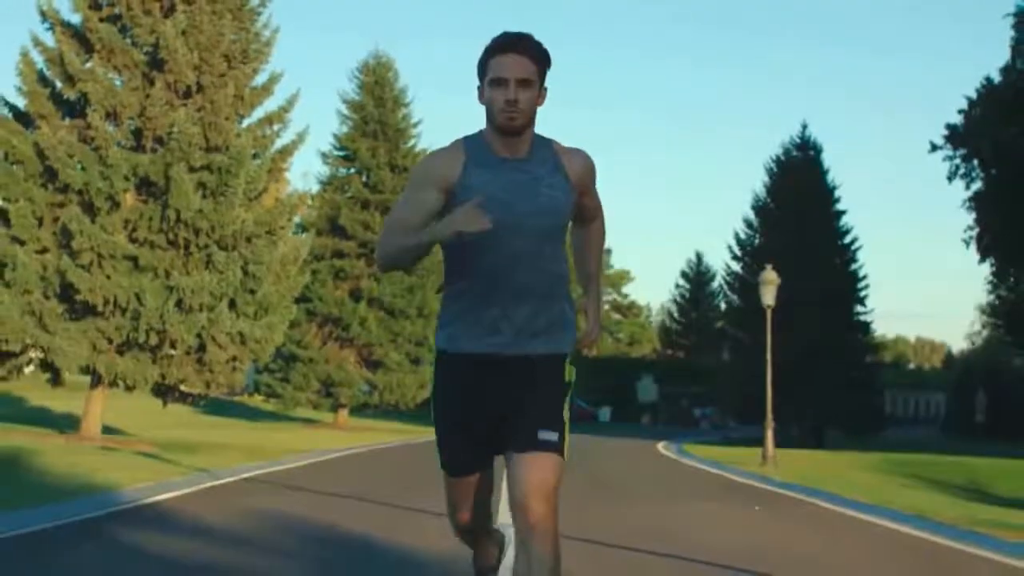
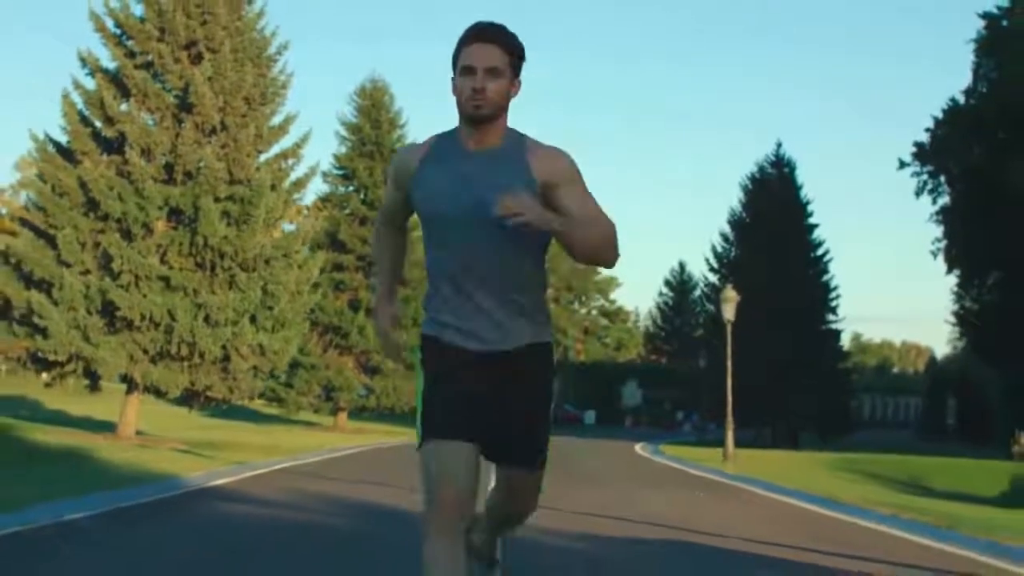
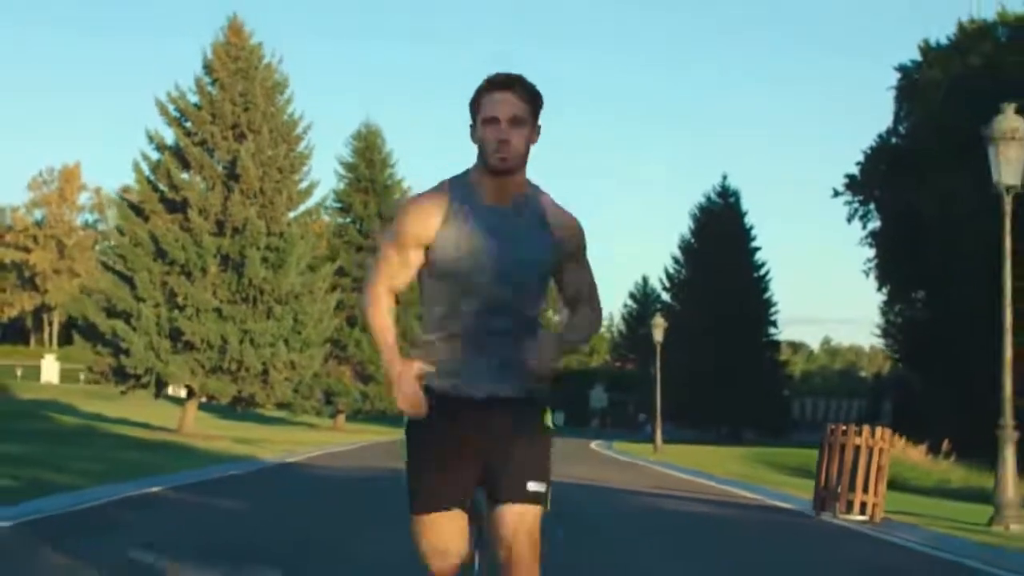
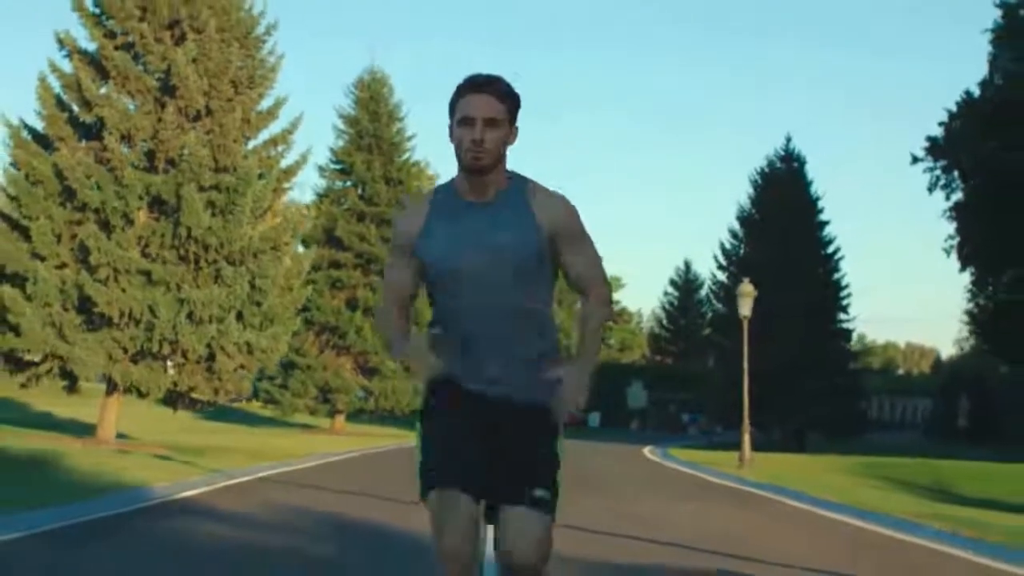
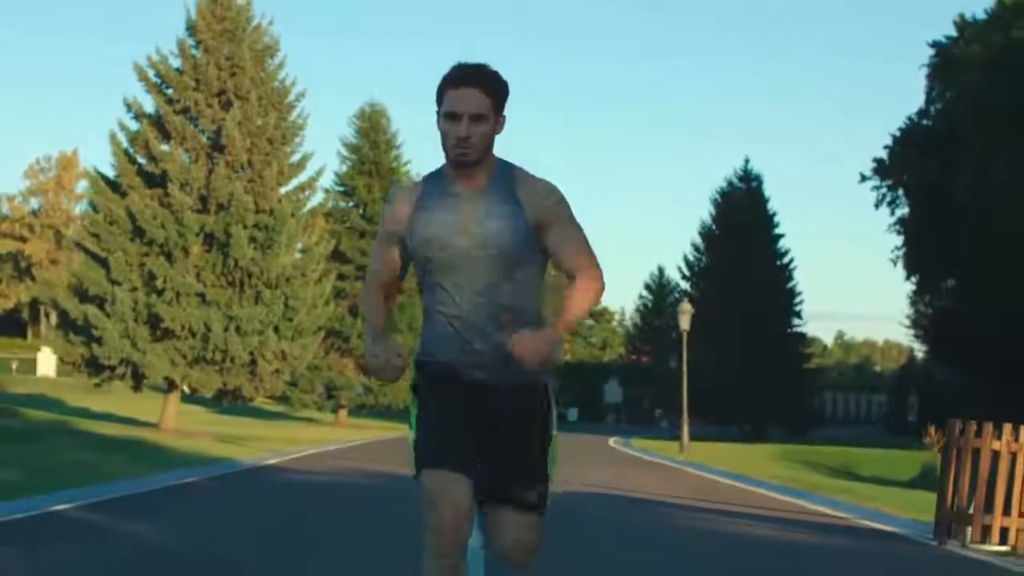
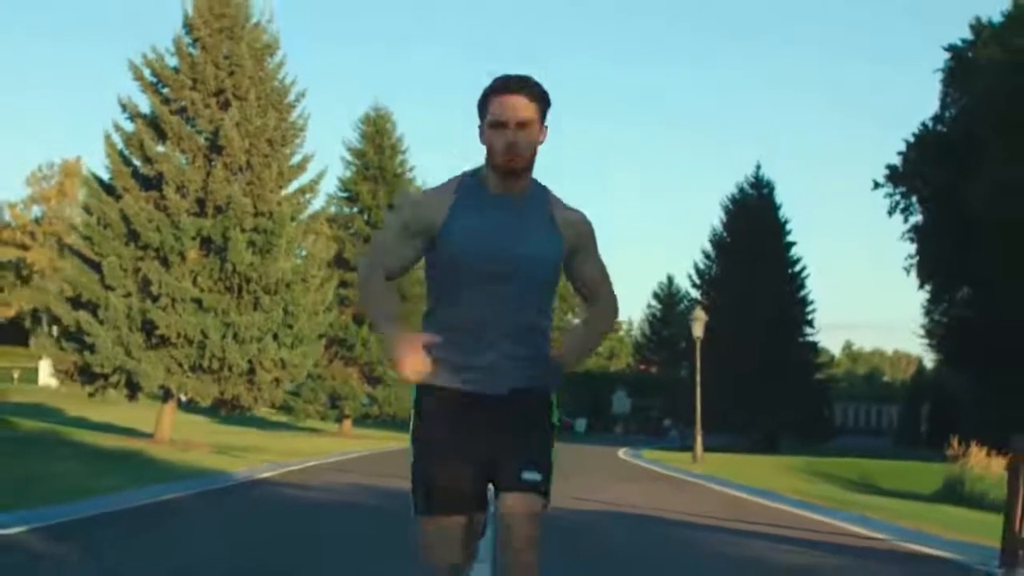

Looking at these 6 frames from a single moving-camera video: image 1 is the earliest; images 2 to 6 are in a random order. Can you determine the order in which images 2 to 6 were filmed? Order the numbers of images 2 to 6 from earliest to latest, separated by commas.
4, 2, 6, 5, 3
